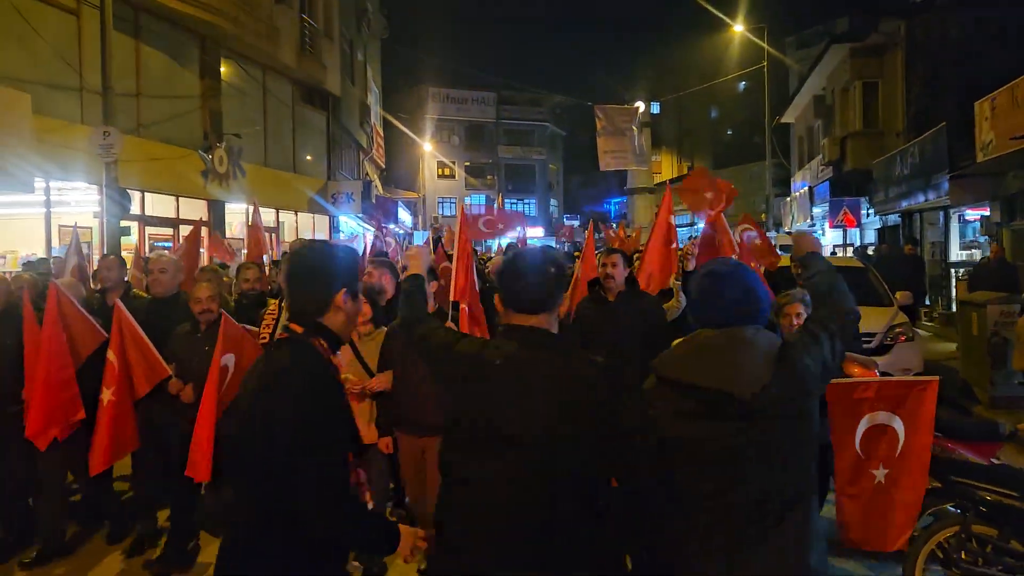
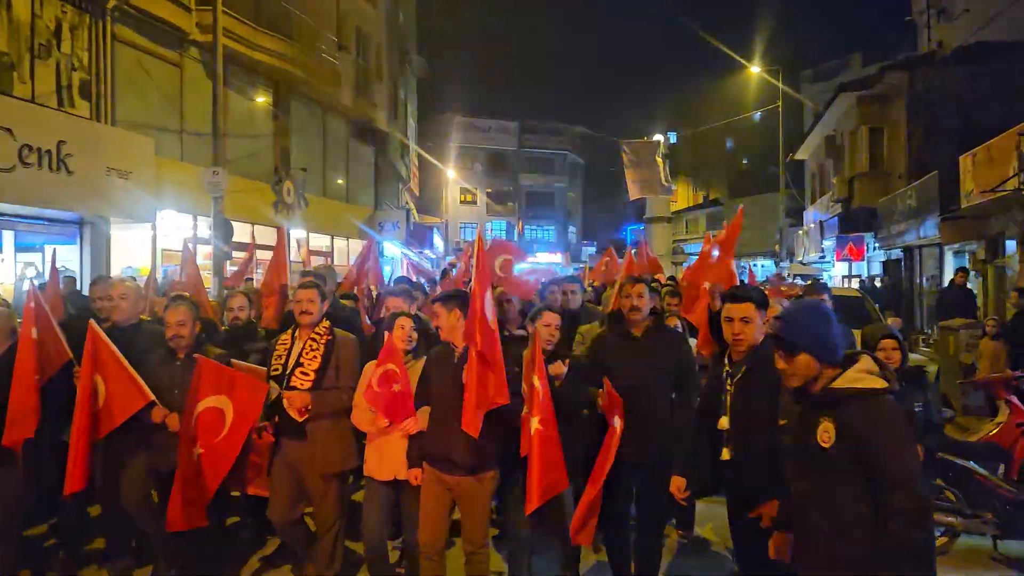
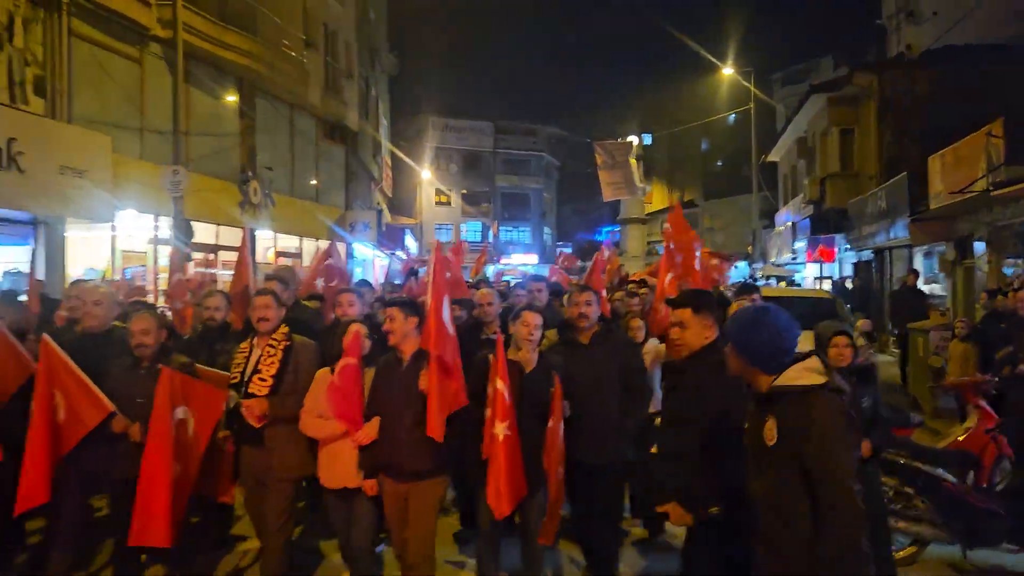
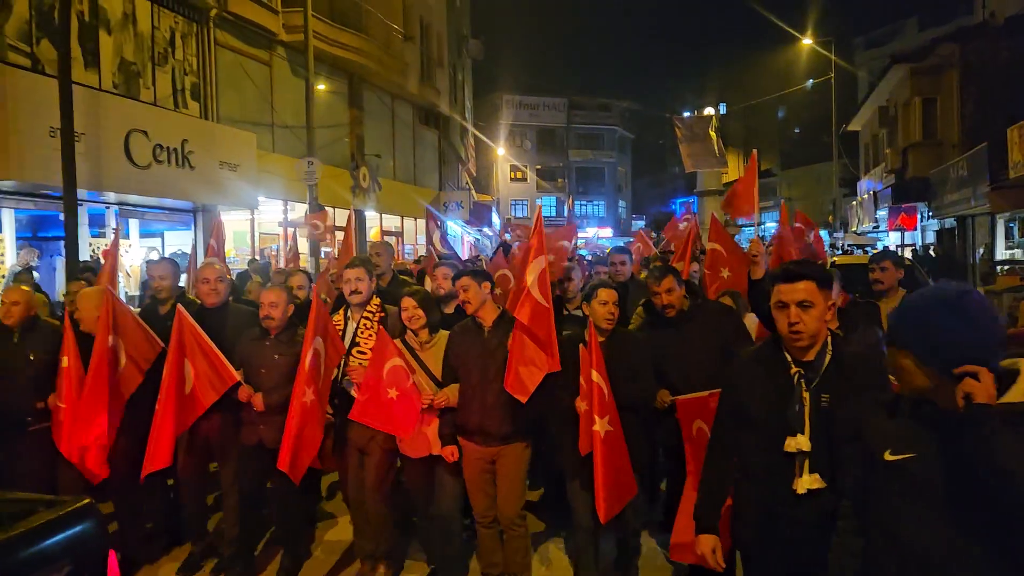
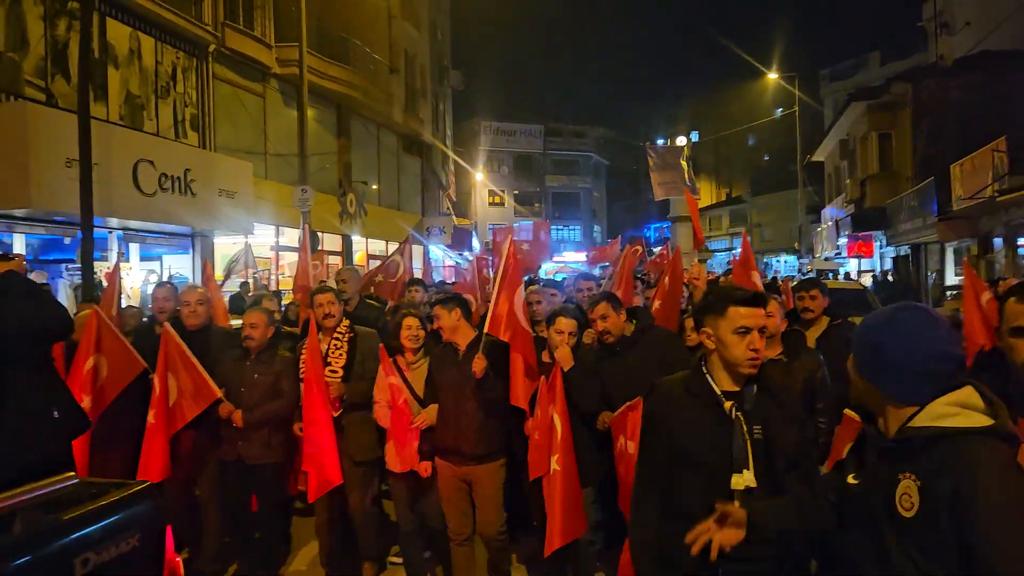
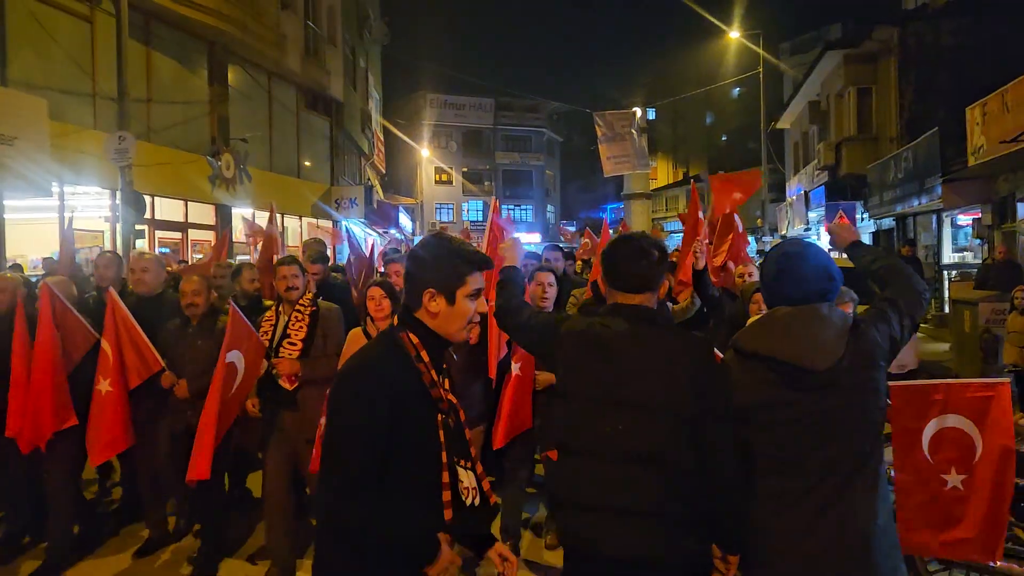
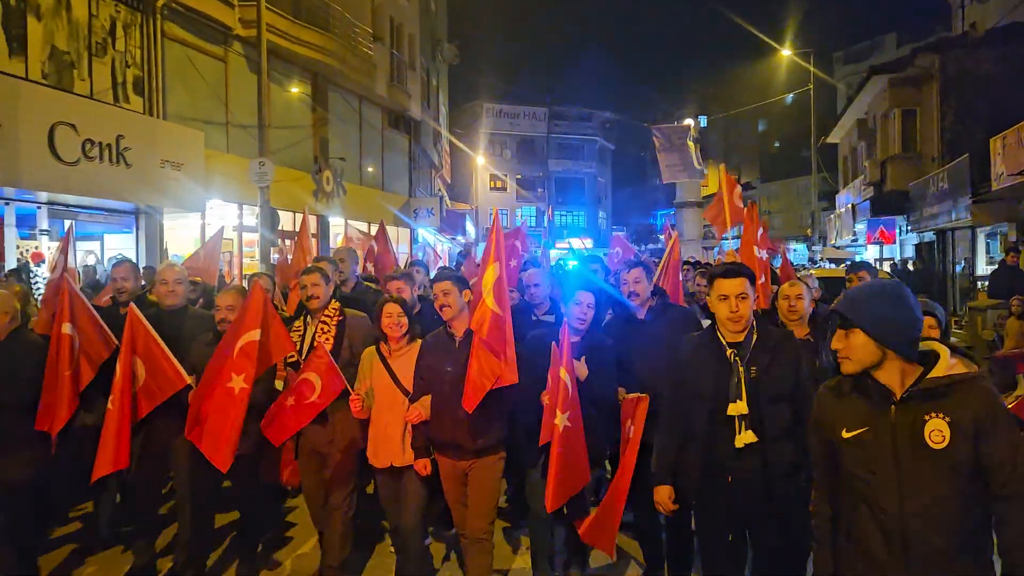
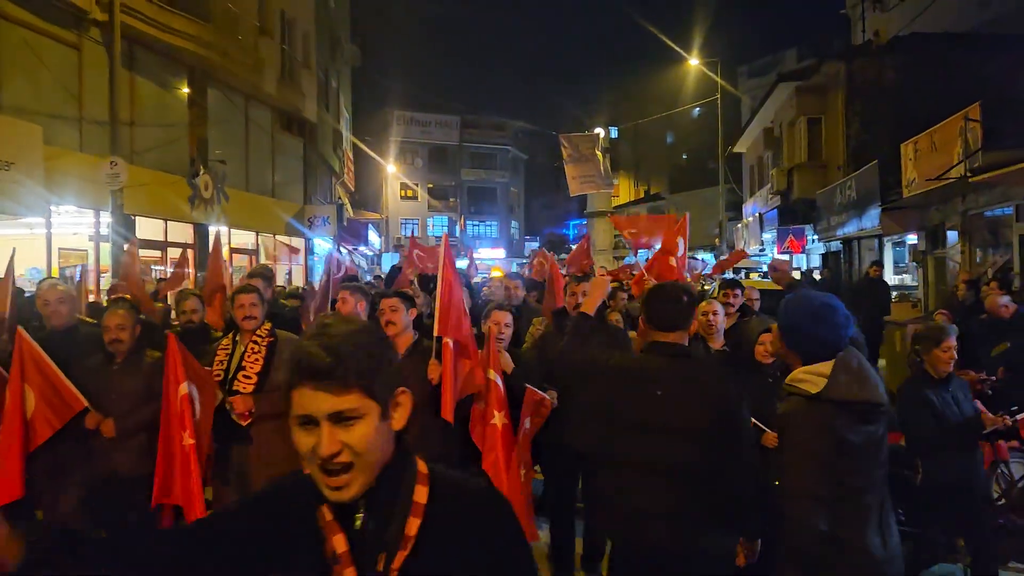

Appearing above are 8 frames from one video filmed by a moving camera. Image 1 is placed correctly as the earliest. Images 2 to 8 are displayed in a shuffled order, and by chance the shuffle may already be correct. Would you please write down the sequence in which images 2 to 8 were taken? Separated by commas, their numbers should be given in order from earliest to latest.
6, 8, 3, 2, 7, 4, 5
